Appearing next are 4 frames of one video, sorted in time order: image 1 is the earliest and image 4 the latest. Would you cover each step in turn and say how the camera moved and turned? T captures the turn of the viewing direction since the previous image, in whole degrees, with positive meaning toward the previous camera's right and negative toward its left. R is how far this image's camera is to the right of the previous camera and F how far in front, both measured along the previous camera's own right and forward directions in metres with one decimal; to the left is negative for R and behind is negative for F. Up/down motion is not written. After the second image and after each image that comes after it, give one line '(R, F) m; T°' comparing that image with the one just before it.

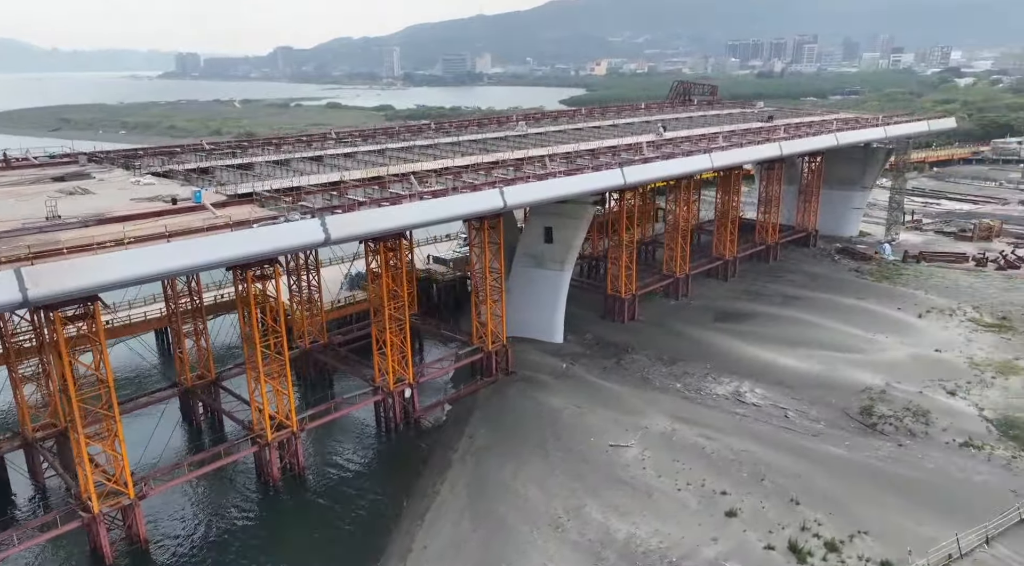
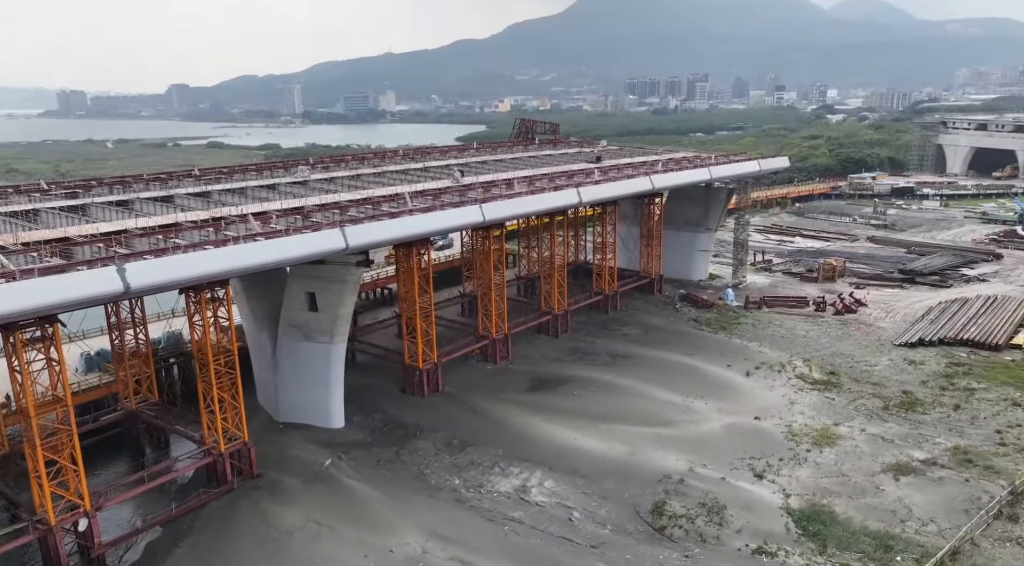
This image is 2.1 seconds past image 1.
(+3.3, +2.9) m; +7°
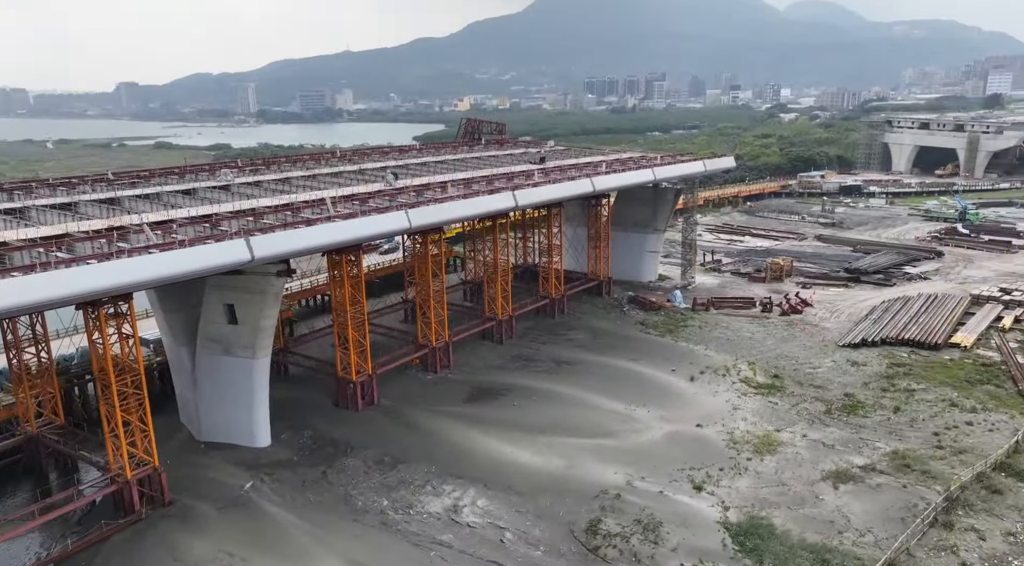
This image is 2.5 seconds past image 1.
(+0.6, +0.6) m; +3°
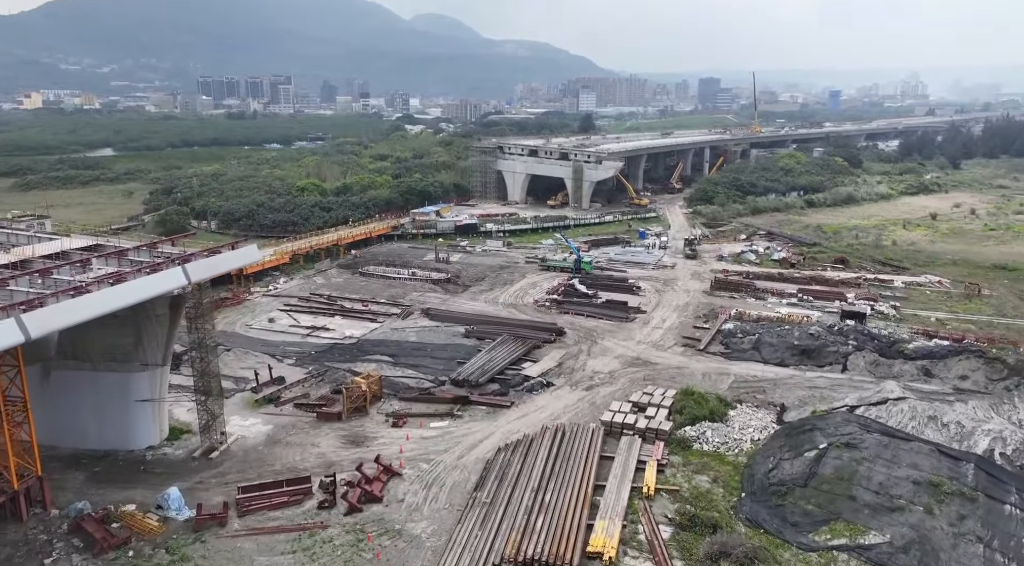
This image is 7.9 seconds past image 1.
(+6.2, +12.2) m; +25°
